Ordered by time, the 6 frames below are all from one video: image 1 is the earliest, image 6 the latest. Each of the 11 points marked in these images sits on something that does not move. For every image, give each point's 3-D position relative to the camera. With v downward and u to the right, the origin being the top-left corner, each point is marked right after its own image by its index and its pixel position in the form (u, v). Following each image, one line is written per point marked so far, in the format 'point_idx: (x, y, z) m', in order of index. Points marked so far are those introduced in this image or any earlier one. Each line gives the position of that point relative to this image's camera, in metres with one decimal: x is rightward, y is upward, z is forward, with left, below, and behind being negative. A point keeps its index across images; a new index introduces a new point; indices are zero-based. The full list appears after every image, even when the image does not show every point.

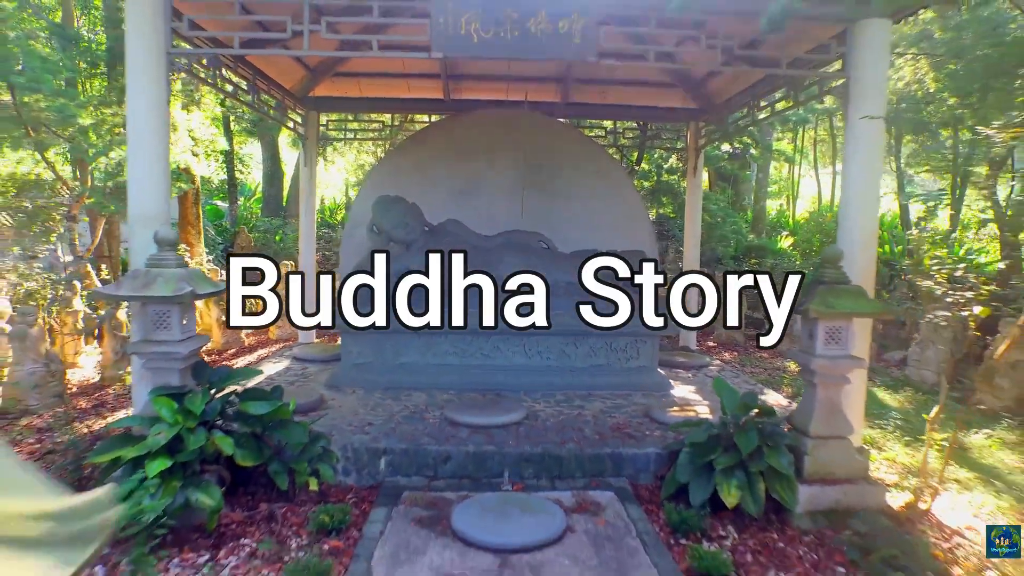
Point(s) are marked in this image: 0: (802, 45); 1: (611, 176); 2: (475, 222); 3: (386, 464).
0: (+2.0, +1.7, +3.6) m
1: (+1.1, +1.2, +5.7) m
2: (-0.4, +0.7, +5.8) m
3: (-0.8, -1.1, +3.2) m
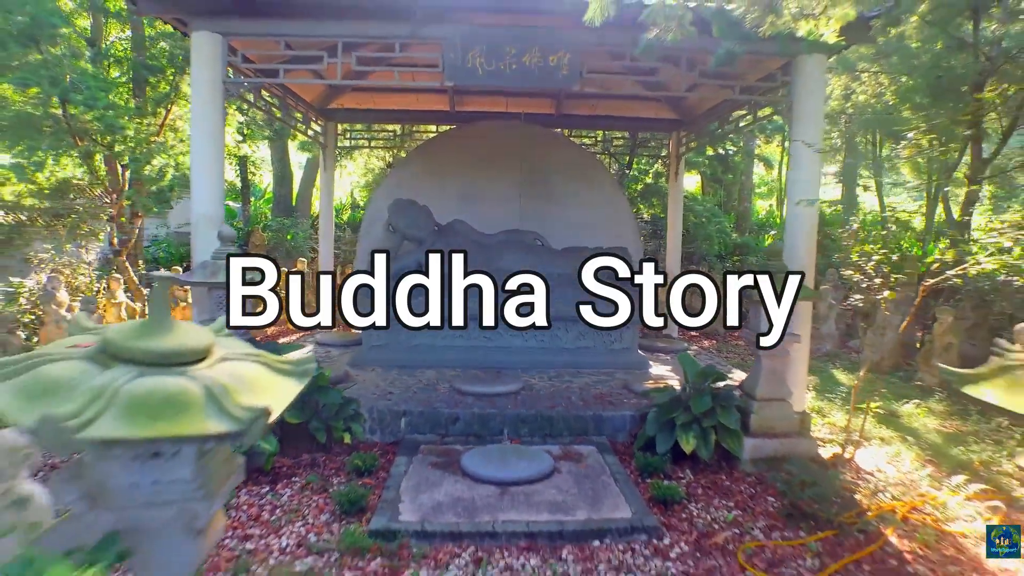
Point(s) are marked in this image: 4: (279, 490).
0: (+2.0, +1.8, +4.3) m
1: (+1.1, +1.3, +6.4) m
2: (-0.4, +0.8, +6.4) m
3: (-0.8, -1.0, +3.9) m
4: (-1.4, -1.3, +3.2) m
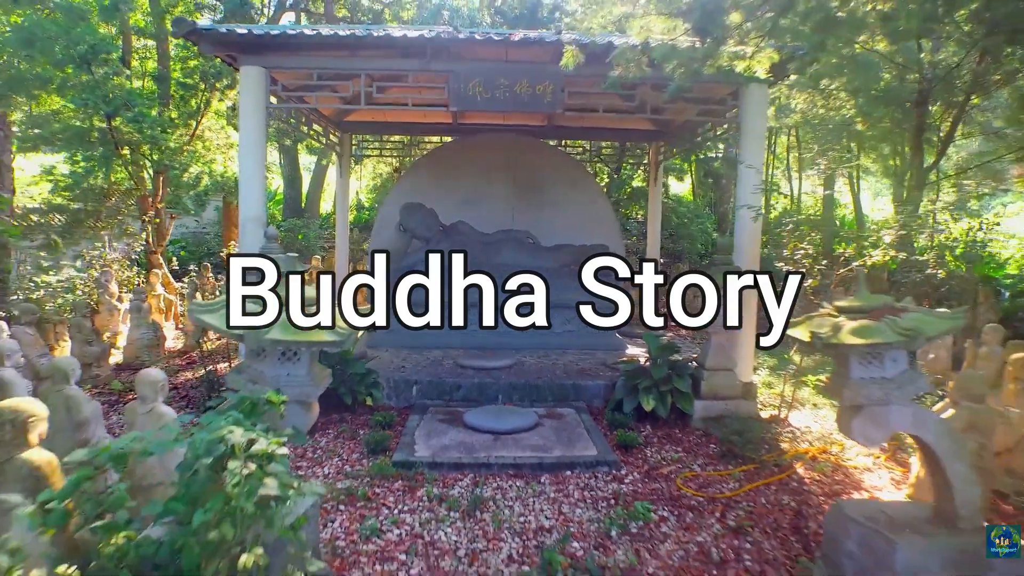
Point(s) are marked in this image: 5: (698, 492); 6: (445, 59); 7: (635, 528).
0: (+2.0, +1.9, +5.1) m
1: (+1.0, +1.4, +7.2) m
2: (-0.5, +0.9, +7.2) m
3: (-0.9, -0.9, +4.7) m
4: (-1.5, -1.2, +4.0) m
5: (+1.2, -1.3, +3.3) m
6: (-0.6, +2.1, +4.7) m
7: (+0.7, -1.3, +2.9) m
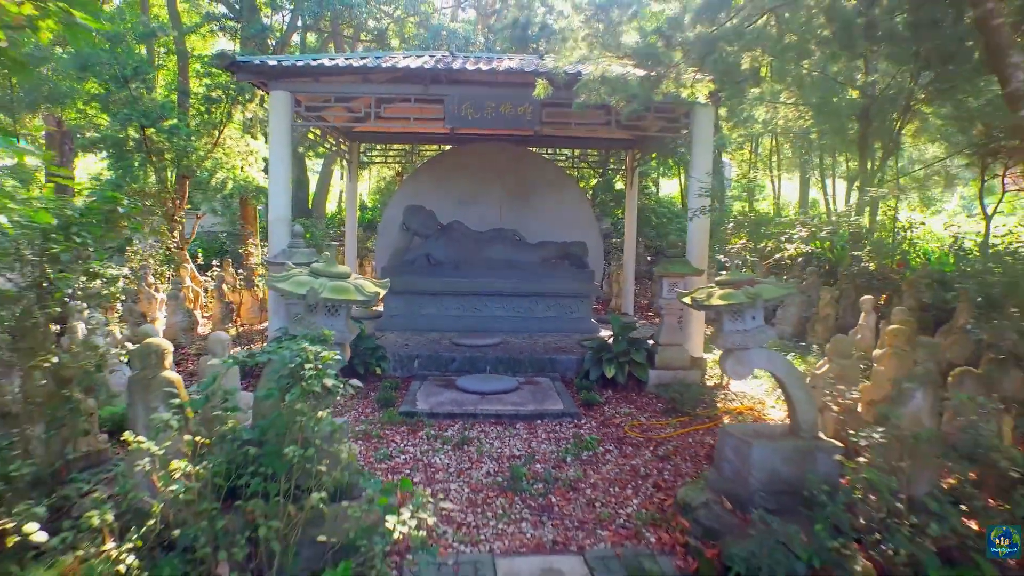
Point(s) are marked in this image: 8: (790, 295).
0: (+1.8, +2.0, +6.0) m
1: (+0.9, +1.5, +8.1) m
2: (-0.6, +1.0, +8.1) m
3: (-1.0, -0.8, +5.5) m
4: (-1.7, -1.0, +4.9) m
5: (+1.0, -1.2, +4.1) m
6: (-0.8, +2.2, +5.6) m
7: (+0.5, -1.2, +3.7) m
8: (+1.6, 0.0, +3.1) m
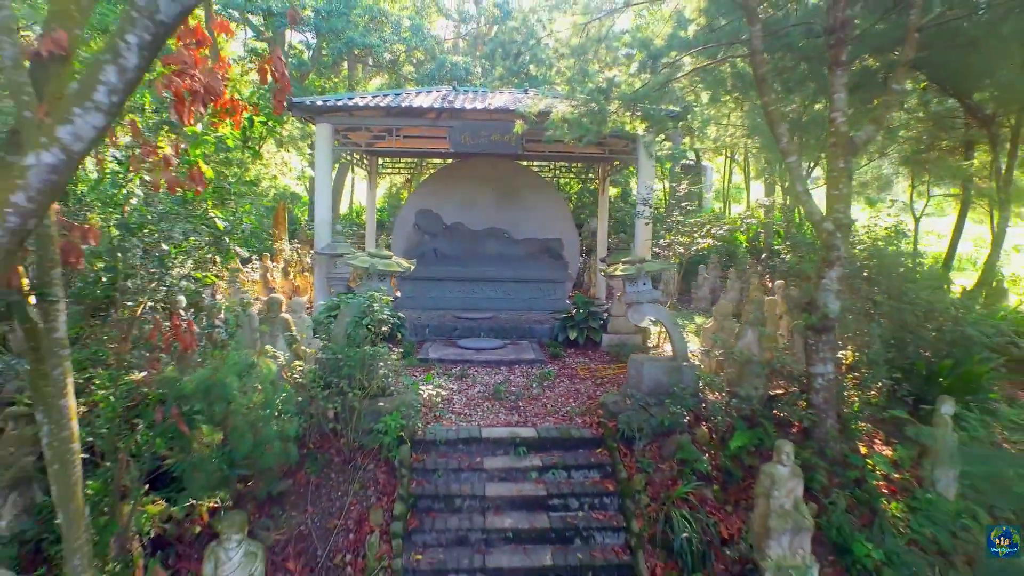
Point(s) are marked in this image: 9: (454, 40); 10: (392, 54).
0: (+1.7, +2.2, +7.7) m
1: (+0.7, +1.7, +9.8) m
2: (-0.8, +1.2, +9.8) m
3: (-1.2, -0.6, +7.2) m
4: (-1.8, -0.8, +6.6) m
5: (+0.9, -1.0, +5.8) m
6: (-0.9, +2.4, +7.3) m
7: (+0.4, -1.0, +5.4) m
8: (+1.5, +0.2, +4.8) m
9: (-1.5, +6.3, +13.1) m
10: (-2.7, +5.2, +11.3) m
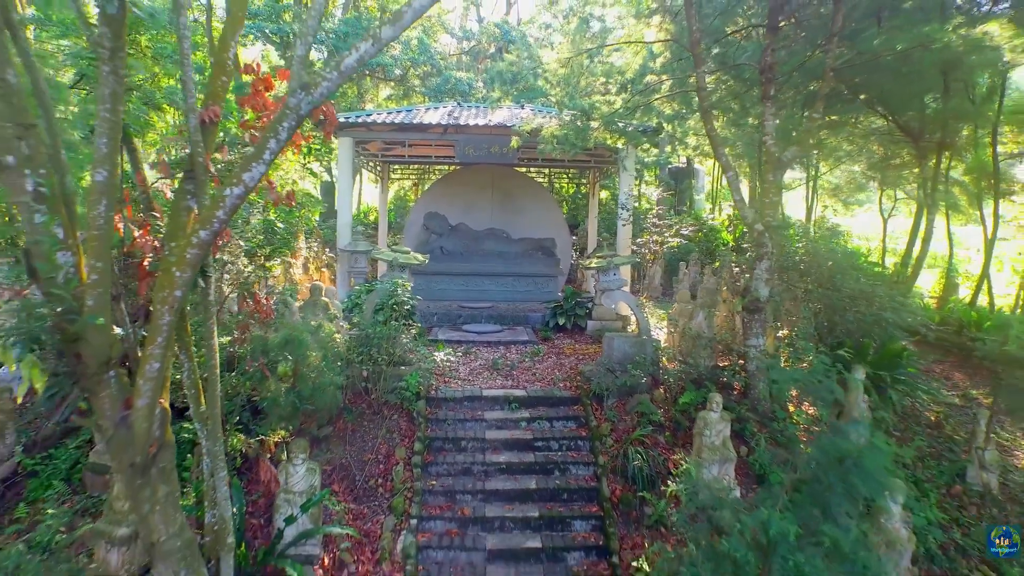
0: (+1.6, +2.3, +8.7) m
1: (+0.7, +1.8, +10.8) m
2: (-0.8, +1.4, +10.9) m
3: (-1.2, -0.5, +8.3) m
4: (-1.9, -0.7, +7.6) m
5: (+0.8, -0.8, +6.9) m
6: (-1.0, +2.5, +8.3) m
7: (+0.3, -0.9, +6.5) m
8: (+1.4, +0.3, +5.8) m
9: (-1.5, +6.4, +14.2) m
10: (-2.7, +5.3, +12.4) m
